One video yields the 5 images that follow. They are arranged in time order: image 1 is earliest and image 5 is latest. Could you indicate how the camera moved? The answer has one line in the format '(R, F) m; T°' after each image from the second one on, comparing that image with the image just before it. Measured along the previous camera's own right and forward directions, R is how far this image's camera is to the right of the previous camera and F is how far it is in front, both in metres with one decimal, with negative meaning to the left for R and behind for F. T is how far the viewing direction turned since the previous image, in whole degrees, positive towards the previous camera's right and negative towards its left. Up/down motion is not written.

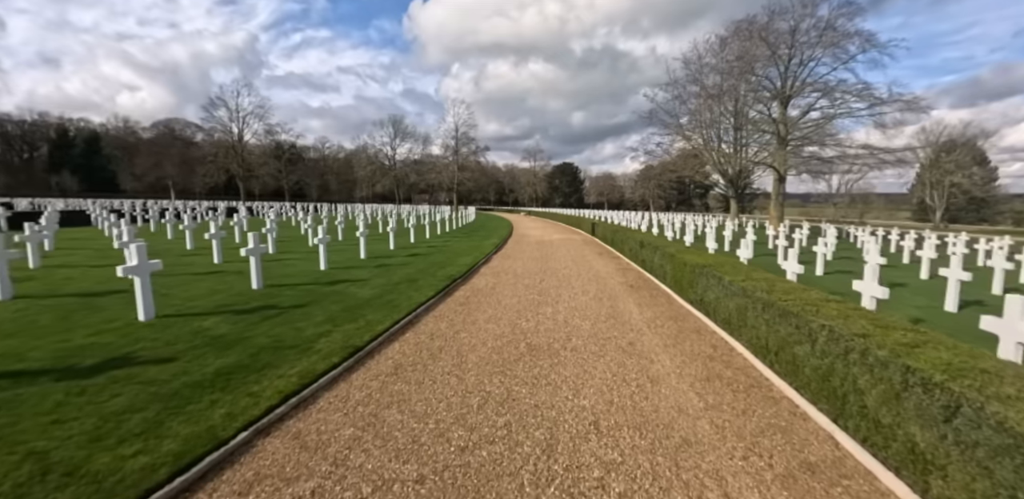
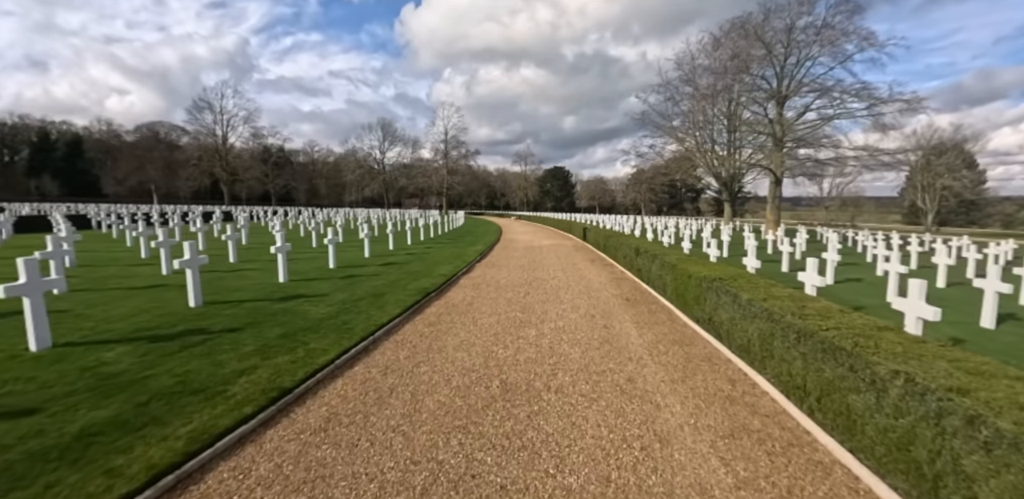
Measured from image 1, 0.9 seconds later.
(+0.2, +1.2) m; +1°
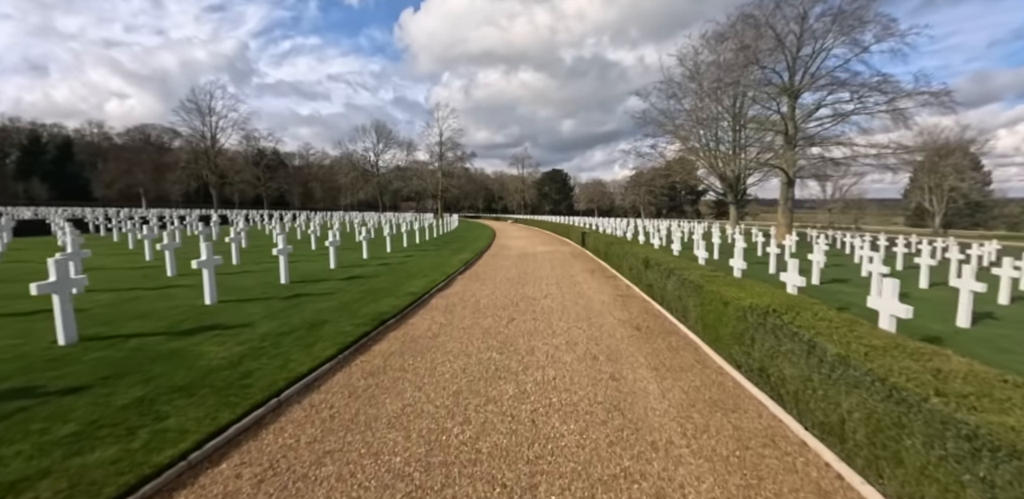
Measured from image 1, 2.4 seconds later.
(+0.3, +1.9) m; 0°
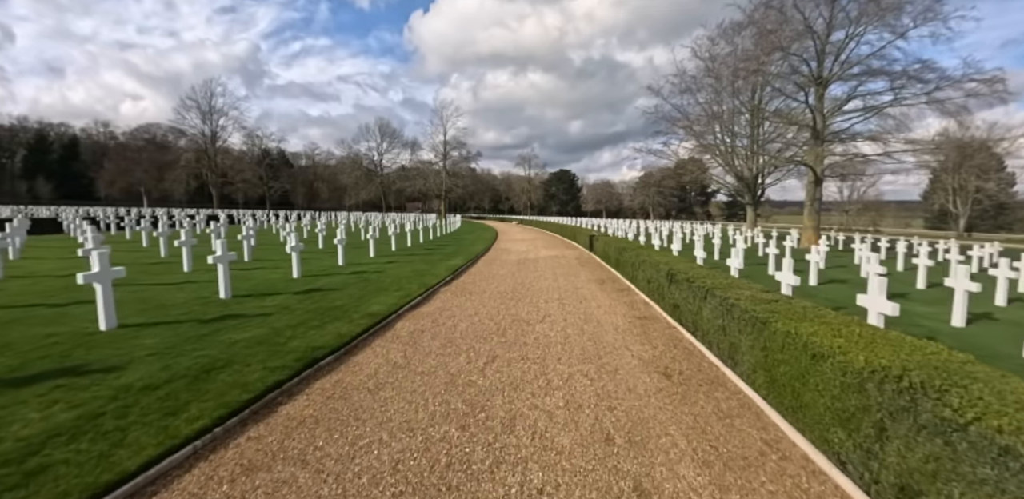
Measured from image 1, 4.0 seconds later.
(+0.3, +2.0) m; -1°
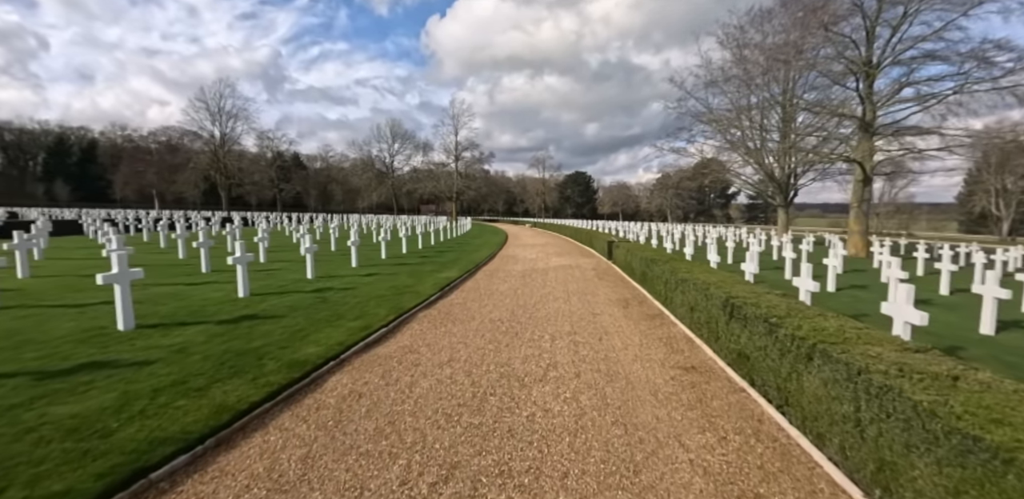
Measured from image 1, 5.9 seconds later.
(+0.3, +2.2) m; -2°
